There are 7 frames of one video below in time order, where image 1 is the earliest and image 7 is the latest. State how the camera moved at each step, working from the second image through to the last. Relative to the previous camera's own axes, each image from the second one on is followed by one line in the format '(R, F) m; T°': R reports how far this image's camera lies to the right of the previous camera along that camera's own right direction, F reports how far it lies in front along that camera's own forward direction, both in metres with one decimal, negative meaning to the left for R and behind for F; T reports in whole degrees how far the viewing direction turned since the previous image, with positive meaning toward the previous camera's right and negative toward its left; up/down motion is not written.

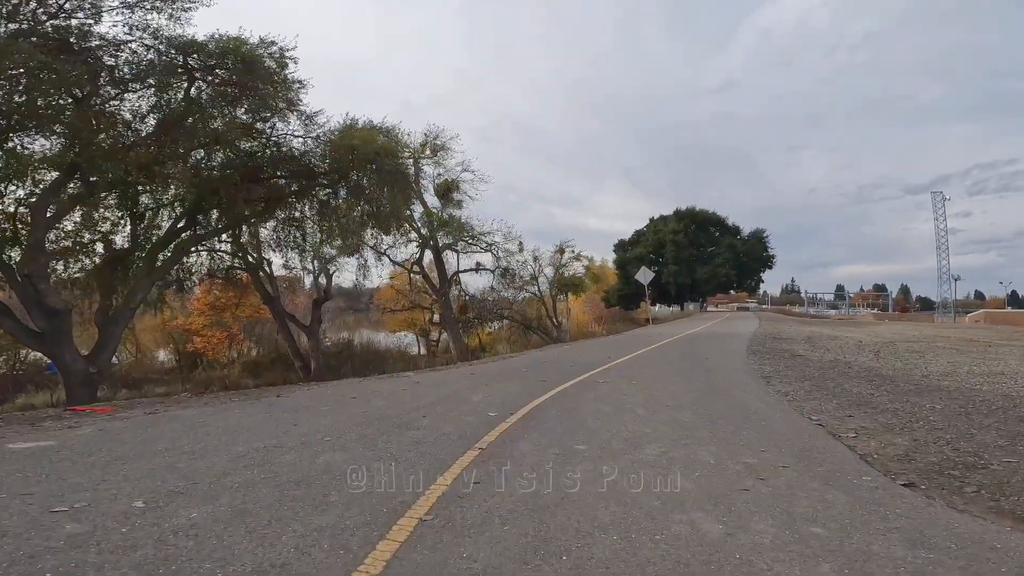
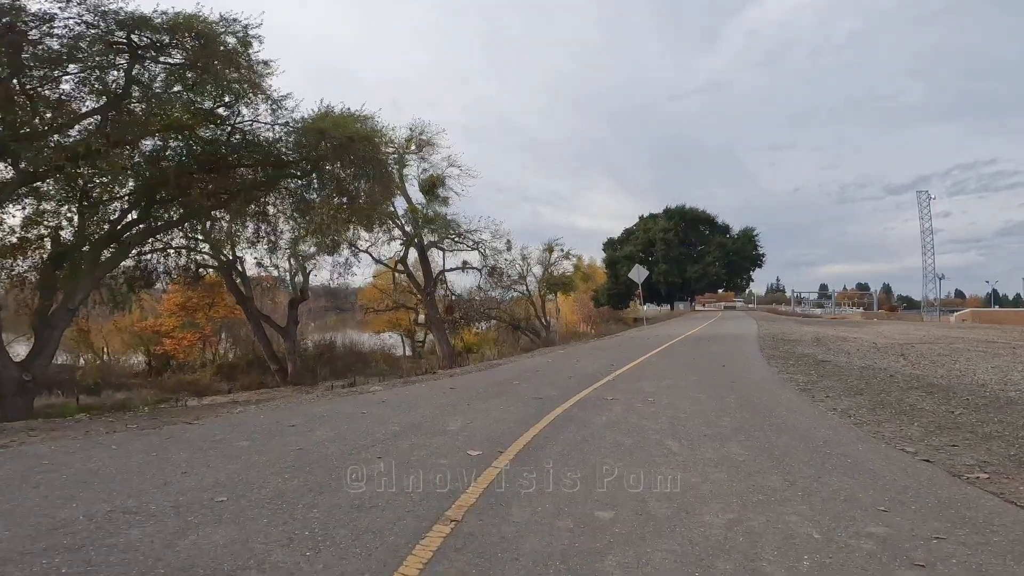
(0.0, +2.0) m; +1°
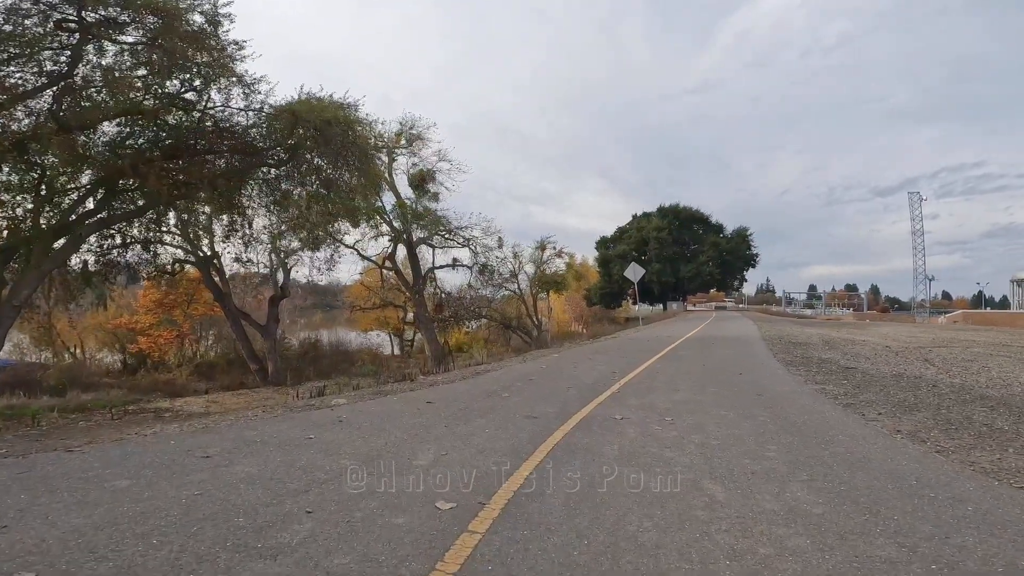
(0.0, +1.6) m; +1°
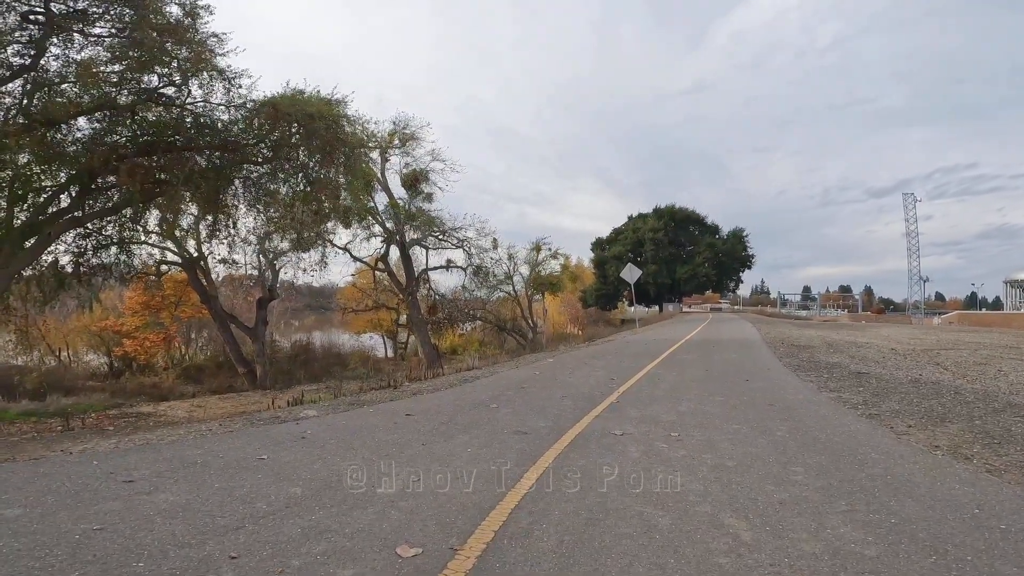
(+0.1, +0.8) m; 0°
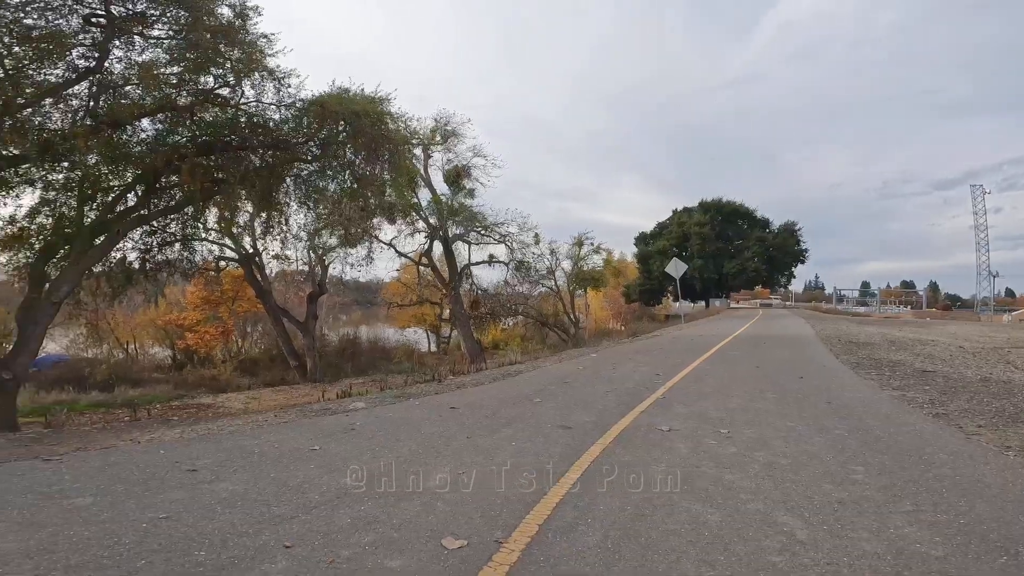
(0.0, 0.0) m; -4°
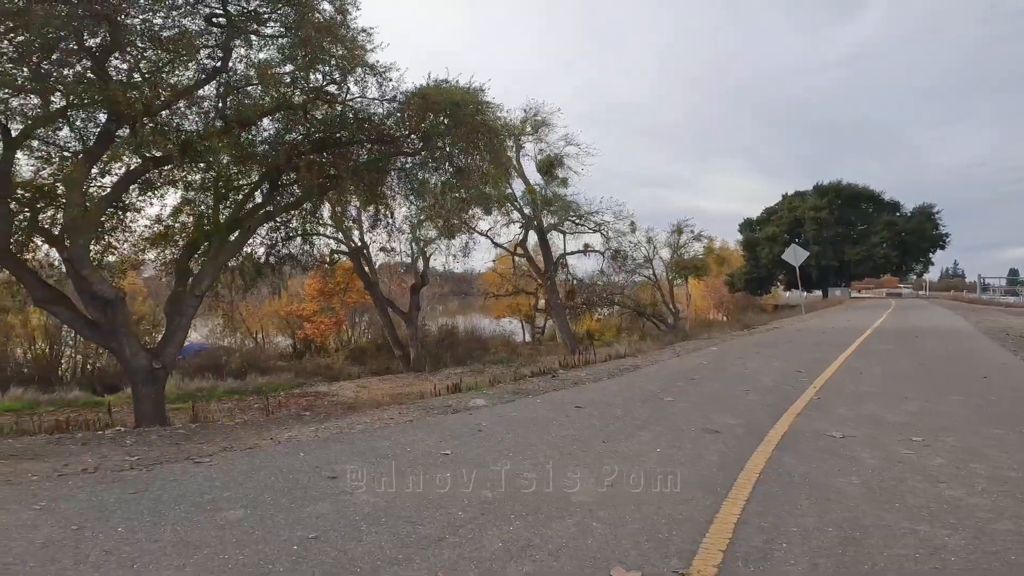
(-0.4, +0.5) m; -8°
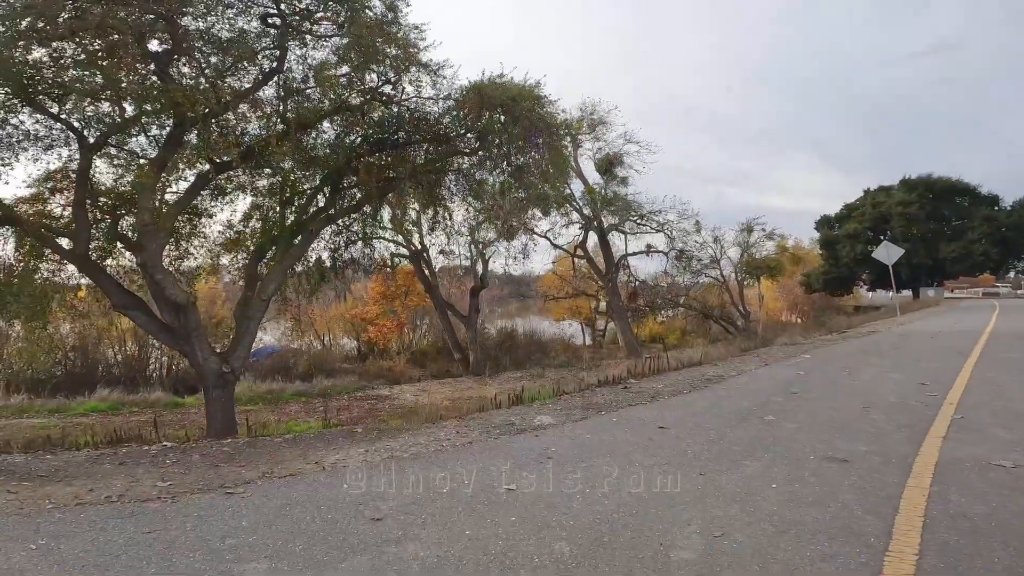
(-0.1, +0.9) m; -5°
